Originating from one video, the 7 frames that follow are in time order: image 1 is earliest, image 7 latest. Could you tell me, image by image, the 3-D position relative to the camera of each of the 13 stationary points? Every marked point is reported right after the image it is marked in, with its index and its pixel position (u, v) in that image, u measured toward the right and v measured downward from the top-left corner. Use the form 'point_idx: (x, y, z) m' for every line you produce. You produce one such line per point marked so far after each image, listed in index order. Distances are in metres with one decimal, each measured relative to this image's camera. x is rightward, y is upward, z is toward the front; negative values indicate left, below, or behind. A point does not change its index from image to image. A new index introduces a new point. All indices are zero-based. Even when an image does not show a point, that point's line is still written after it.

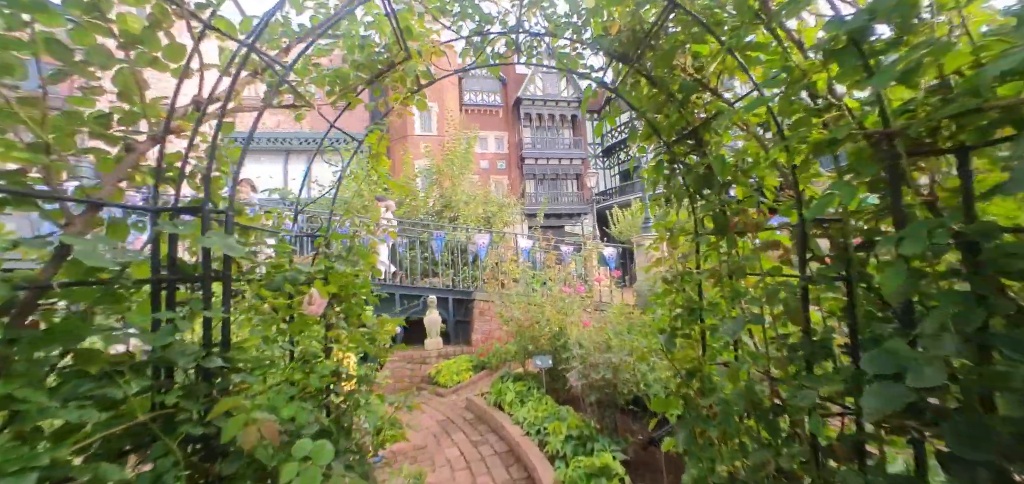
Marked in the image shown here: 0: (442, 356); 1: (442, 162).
0: (-1.1, -1.9, +7.2) m
1: (-1.8, +2.1, +11.6) m
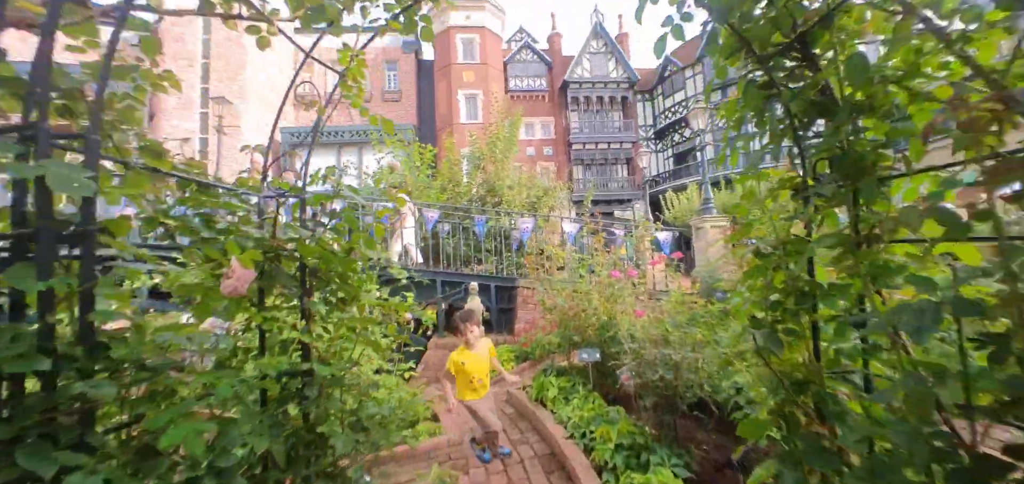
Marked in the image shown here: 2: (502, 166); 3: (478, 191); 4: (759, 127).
0: (-0.4, -1.6, +6.9) m
1: (-0.7, +2.4, +11.2) m
2: (-0.2, +1.9, +10.8) m
3: (-0.8, +1.2, +10.8) m
4: (+0.7, +0.3, +1.3) m
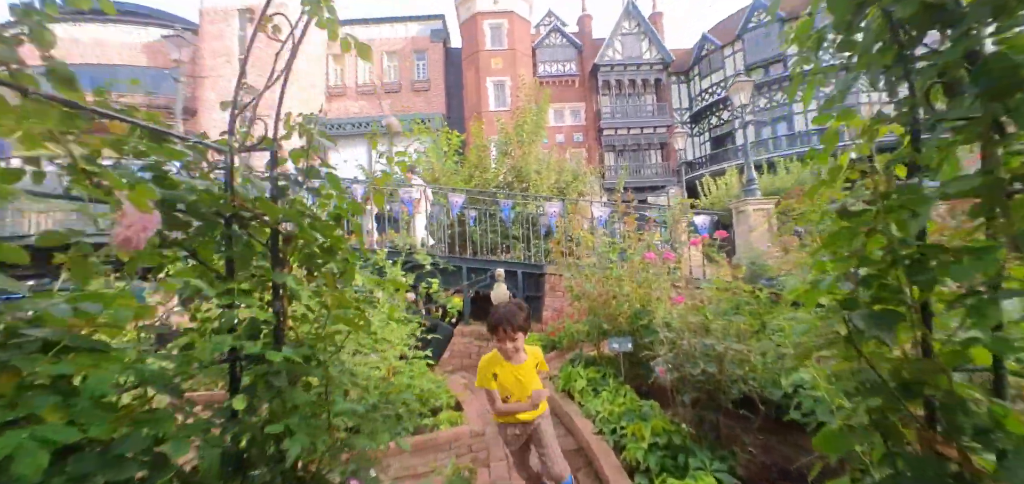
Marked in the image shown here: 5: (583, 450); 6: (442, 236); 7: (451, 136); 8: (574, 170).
0: (0.0, -1.4, +6.7) m
1: (0.0, +2.8, +10.9) m
2: (+0.4, +2.2, +10.5) m
3: (-0.1, +1.6, +10.5) m
4: (+0.8, +0.4, +1.0) m
5: (+0.5, -1.5, +3.2) m
6: (-1.3, +0.1, +8.5) m
7: (-1.5, +2.7, +11.1) m
8: (+1.6, +1.8, +11.1) m
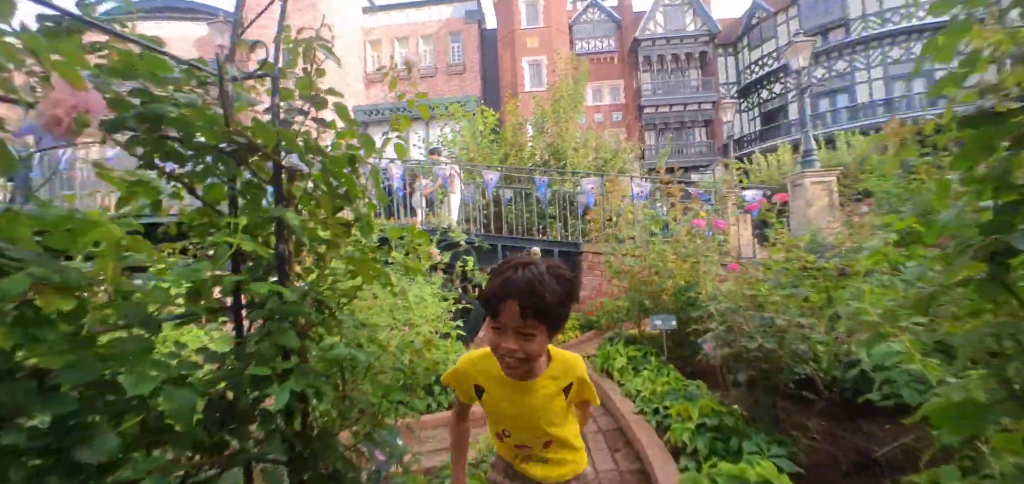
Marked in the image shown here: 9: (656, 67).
0: (+0.5, -1.0, +6.5) m
1: (+0.9, +3.2, +10.6) m
2: (+1.3, +2.7, +10.2) m
3: (+0.7, +2.0, +10.3) m
4: (+0.8, +0.6, +0.8) m
5: (+0.8, -1.3, +3.0) m
6: (-0.6, +0.5, +8.4) m
7: (-0.6, +3.1, +11.0) m
8: (+2.5, +2.3, +10.7) m
9: (+6.3, +7.7, +19.3) m
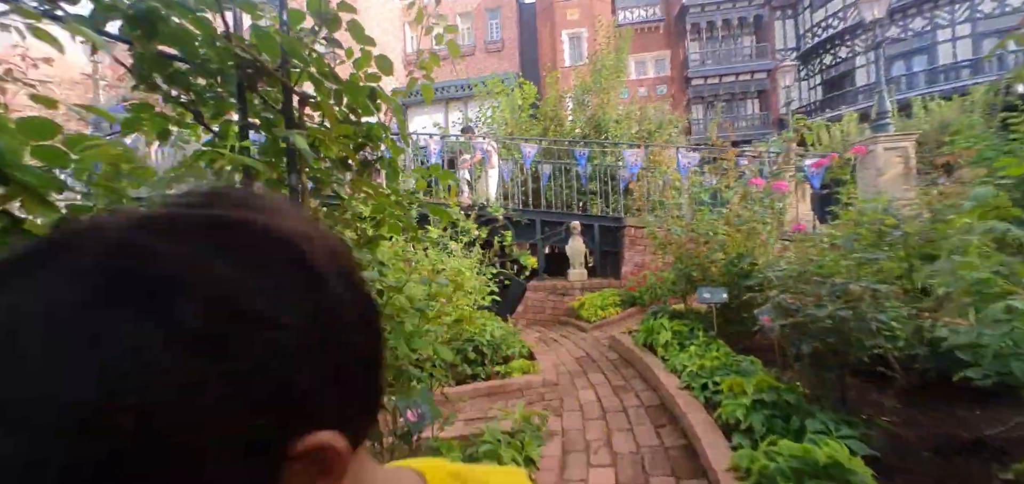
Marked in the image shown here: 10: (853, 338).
0: (+1.1, -0.7, +6.4) m
1: (+1.8, +3.8, +10.2) m
2: (+2.2, +3.2, +9.8) m
3: (+1.6, +2.6, +10.0) m
4: (+0.9, +0.7, +0.5) m
5: (+1.0, -1.1, +2.9) m
6: (+0.1, +1.0, +8.2) m
7: (+0.3, +3.7, +10.7) m
8: (+3.4, +2.8, +10.2) m
9: (+8.0, +8.6, +18.2) m
10: (+1.7, -0.5, +2.2) m
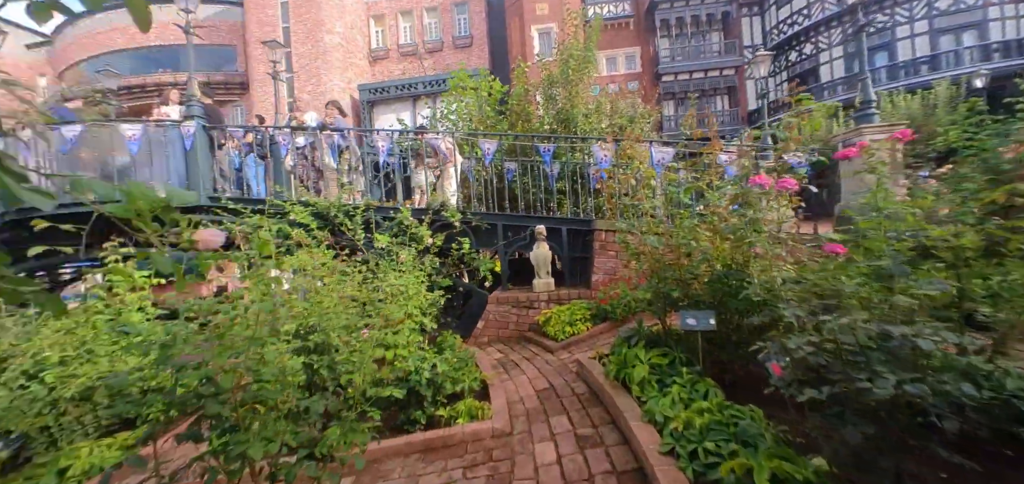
0: (+0.5, -0.8, +5.7) m
1: (+1.0, +3.7, +9.6) m
2: (+1.4, +3.1, +9.2) m
3: (+0.8, +2.5, +9.3) m
4: (+0.6, +0.6, -0.1) m
5: (+0.7, -1.2, +2.2) m
6: (-0.6, +0.9, +7.5) m
7: (-0.5, +3.6, +10.0) m
8: (+2.6, +2.8, +9.6) m
9: (+6.6, +8.7, +17.9) m
10: (+1.4, -0.6, +1.6) m
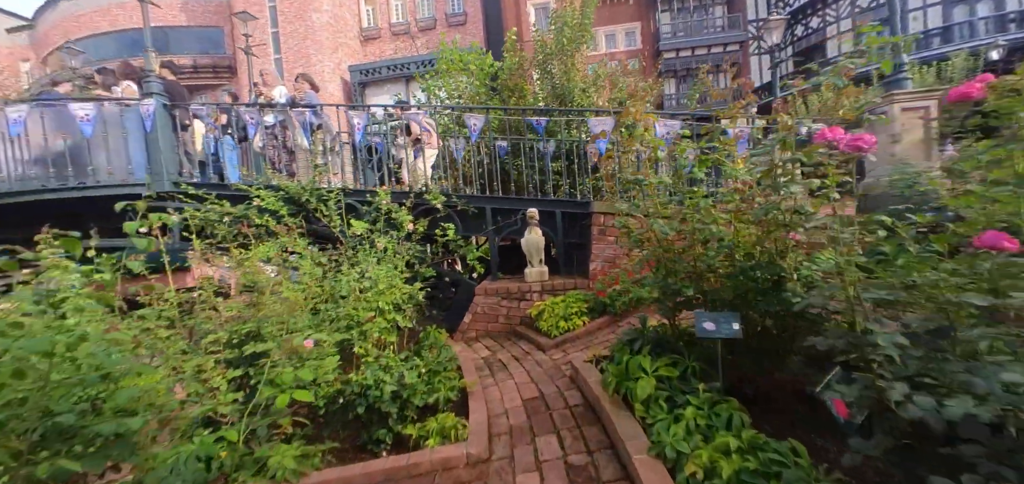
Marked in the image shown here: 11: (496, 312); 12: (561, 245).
0: (+0.4, -0.6, +5.2) m
1: (+0.8, +4.0, +8.9) m
2: (+1.2, +3.5, +8.5) m
3: (+0.6, +2.8, +8.7) m
4: (+0.5, +0.6, -0.7) m
5: (+0.6, -1.1, +1.7) m
6: (-0.7, +1.1, +6.9) m
7: (-0.7, +3.9, +9.3) m
8: (+2.4, +3.1, +9.0) m
9: (+6.4, +9.4, +17.0) m
10: (+1.3, -0.5, +1.1) m
11: (-0.2, -0.8, +5.3) m
12: (+0.6, 0.0, +5.4) m
